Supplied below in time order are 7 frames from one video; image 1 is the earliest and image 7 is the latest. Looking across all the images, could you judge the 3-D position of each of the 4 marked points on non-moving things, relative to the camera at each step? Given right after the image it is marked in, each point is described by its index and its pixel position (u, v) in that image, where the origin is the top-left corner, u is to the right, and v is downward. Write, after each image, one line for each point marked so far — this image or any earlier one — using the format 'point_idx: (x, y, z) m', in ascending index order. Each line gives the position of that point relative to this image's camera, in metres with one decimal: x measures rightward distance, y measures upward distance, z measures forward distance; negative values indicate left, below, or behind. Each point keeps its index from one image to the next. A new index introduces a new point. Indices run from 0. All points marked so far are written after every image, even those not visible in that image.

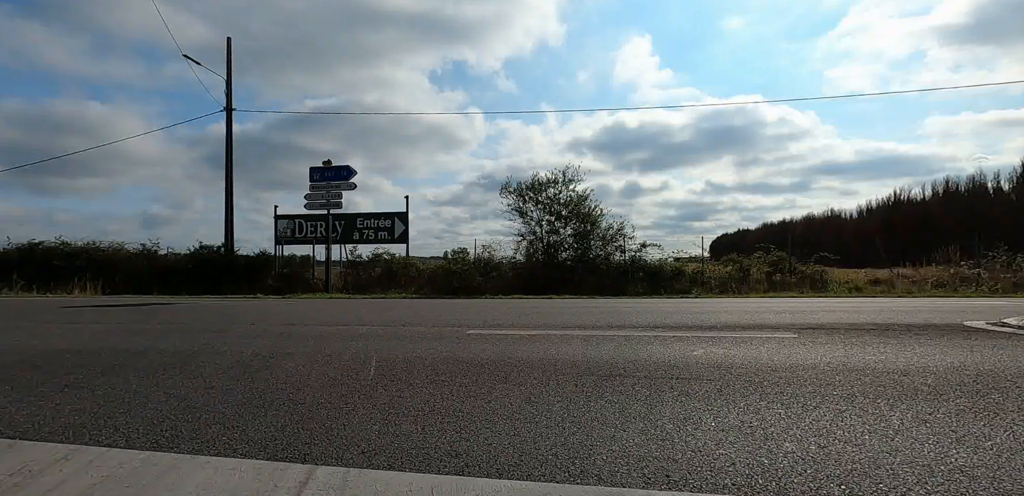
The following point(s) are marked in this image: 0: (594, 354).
0: (+0.9, -1.3, +6.2) m
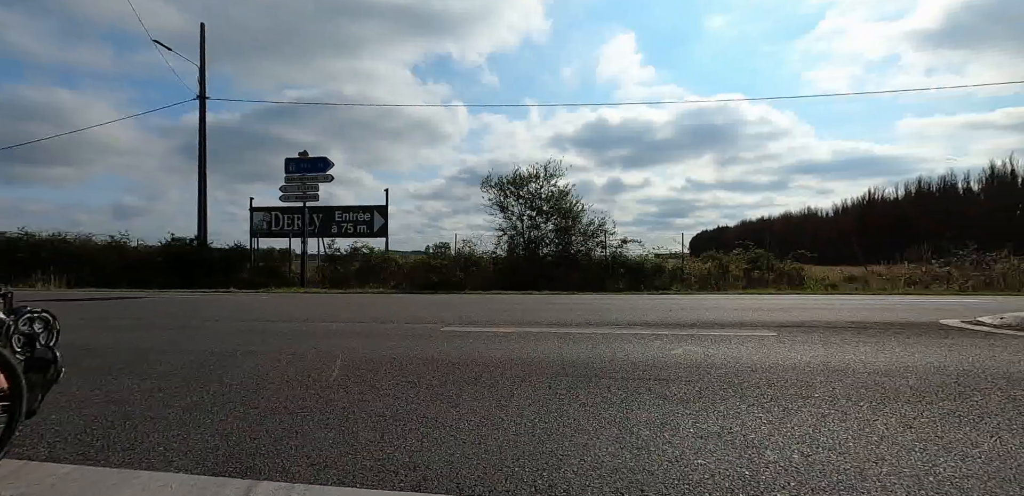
0: (+0.6, -1.2, +6.0) m
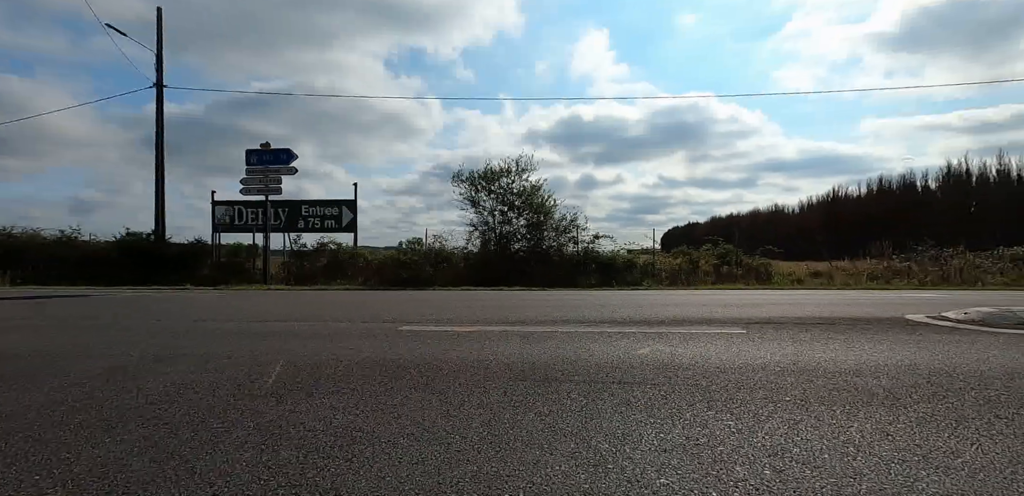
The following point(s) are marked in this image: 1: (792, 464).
0: (+0.2, -1.2, +5.6) m
1: (+1.6, -1.2, +2.8) m
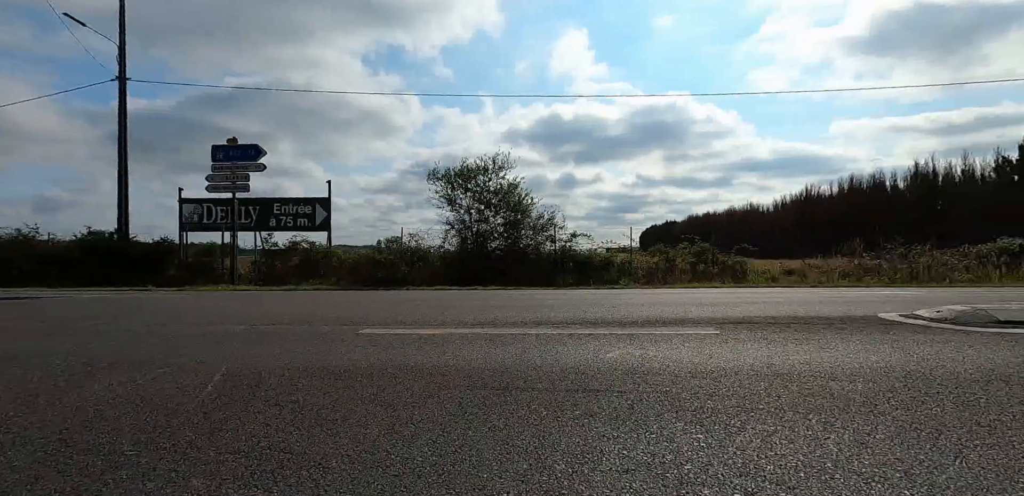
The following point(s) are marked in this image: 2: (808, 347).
0: (-0.2, -1.1, +5.3) m
1: (+1.3, -1.2, +2.6) m
2: (+3.3, -1.1, +5.6) m
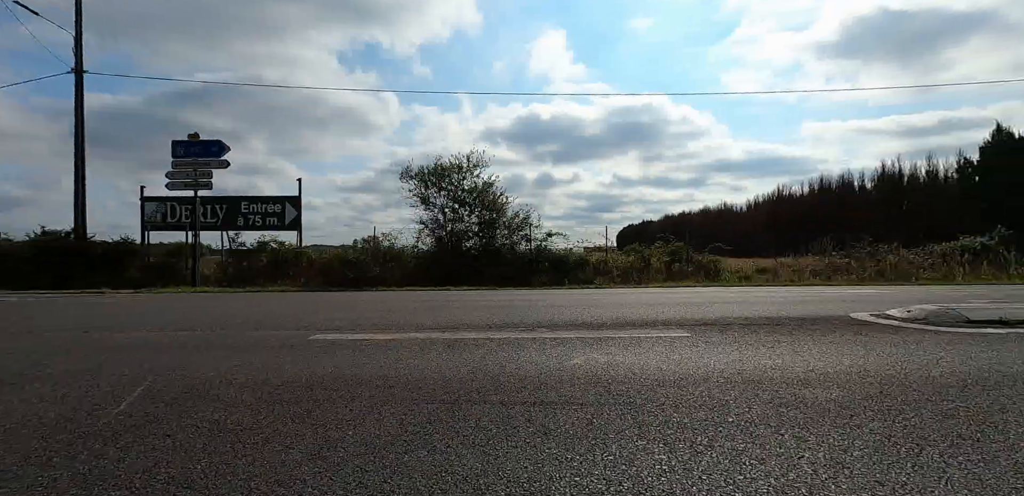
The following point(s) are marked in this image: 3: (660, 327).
0: (-0.6, -1.1, +4.9) m
1: (+1.0, -1.2, +2.3) m
2: (+2.9, -1.1, +5.4) m
3: (+2.0, -1.1, +7.0) m
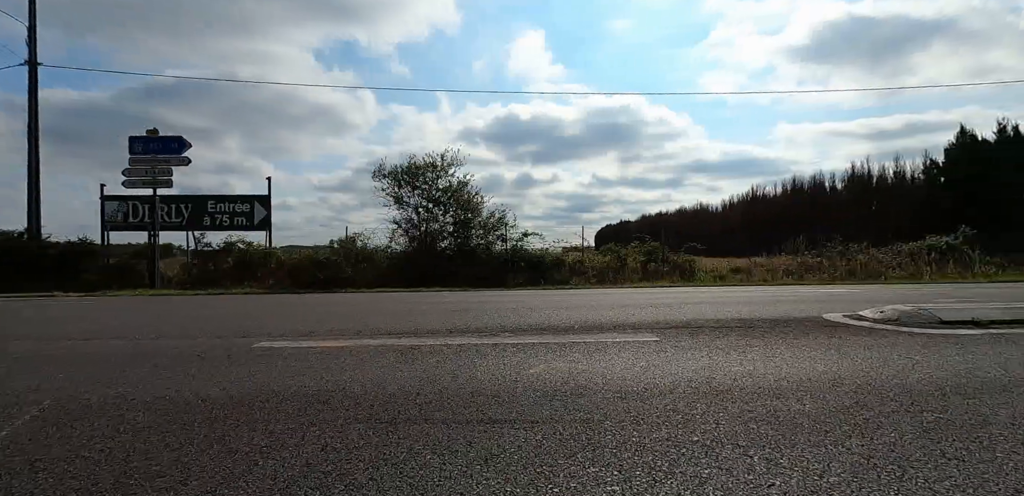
0: (-1.0, -1.1, +4.5) m
1: (+0.7, -1.2, +1.9) m
2: (+2.4, -1.1, +5.1) m
3: (+1.5, -1.1, +6.7) m
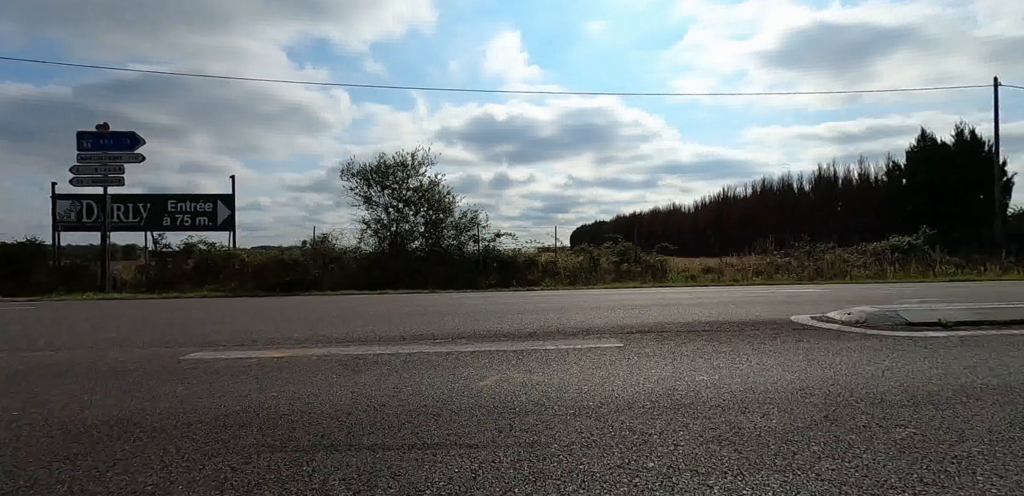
0: (-1.5, -1.2, +4.1) m
1: (+0.4, -1.2, +1.6) m
2: (+2.0, -1.1, +4.9) m
3: (+1.0, -1.1, +6.3) m
